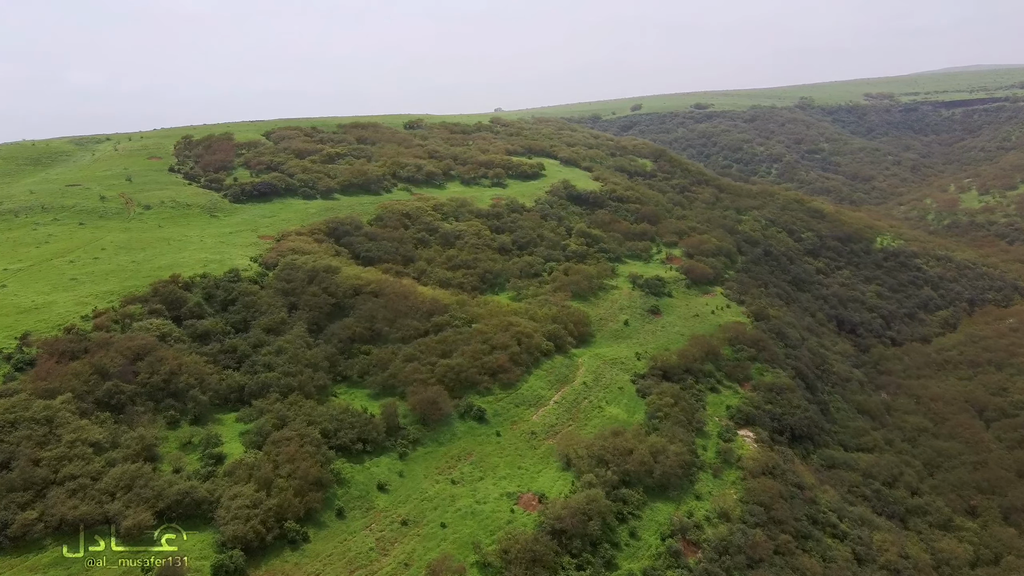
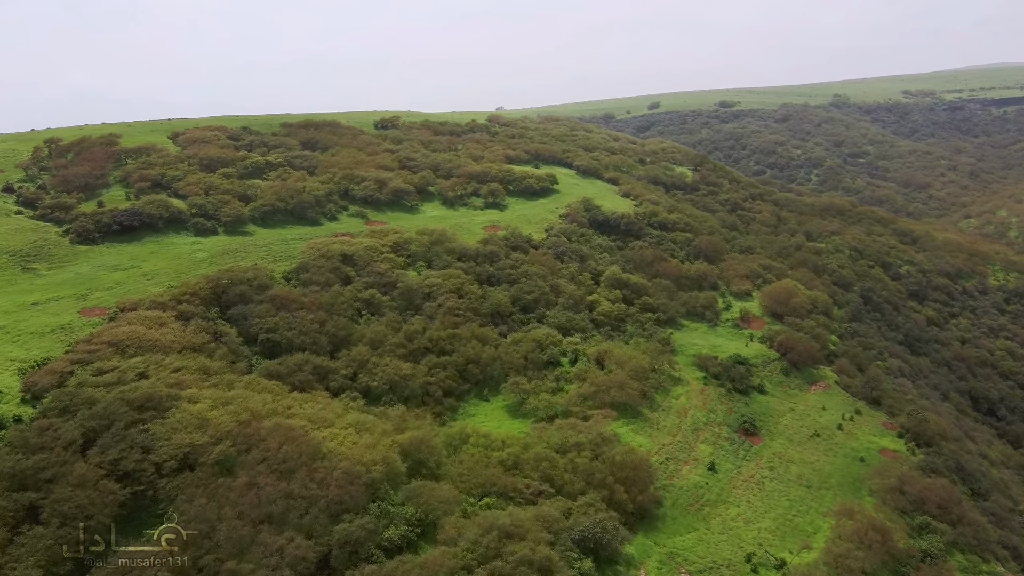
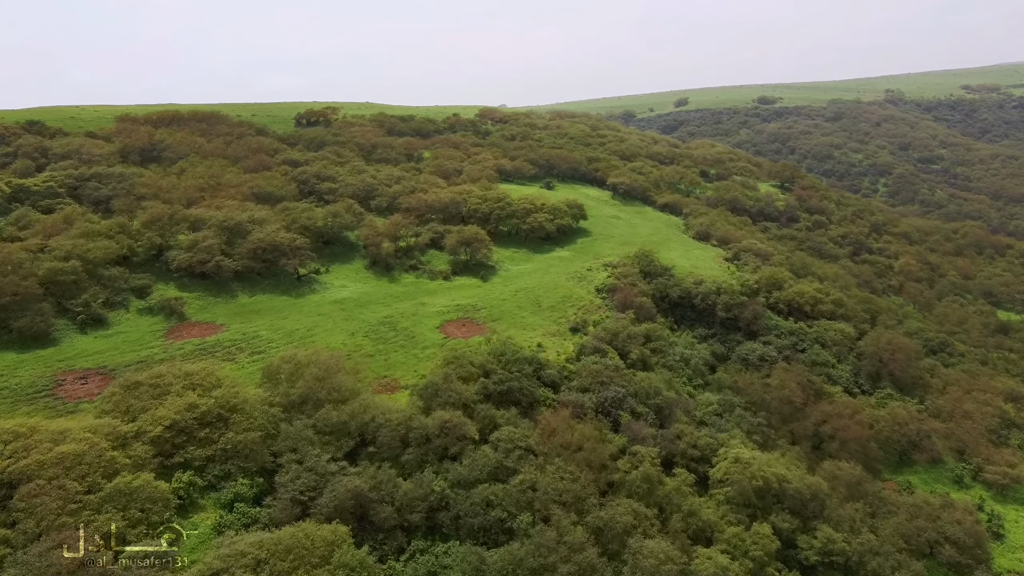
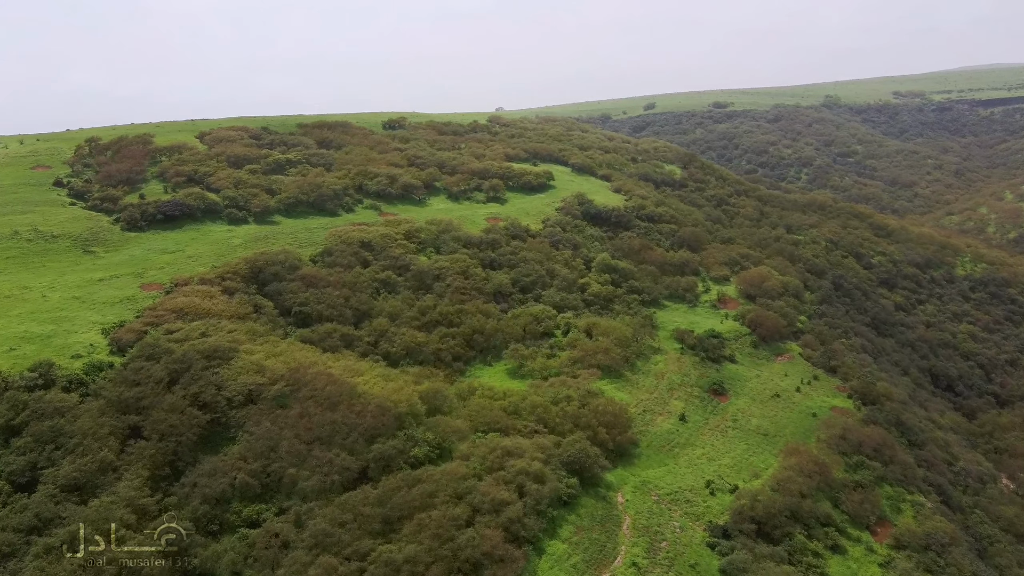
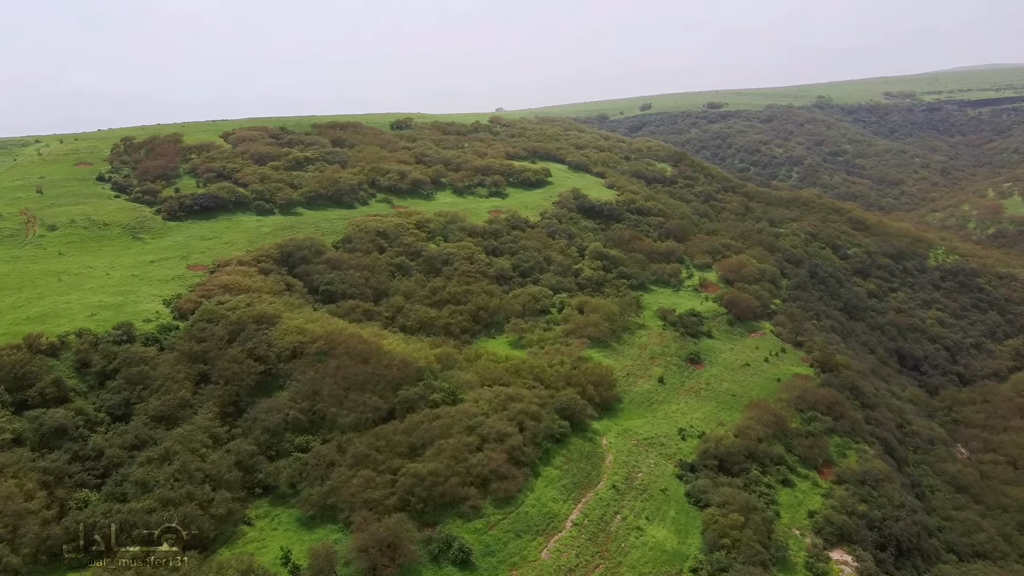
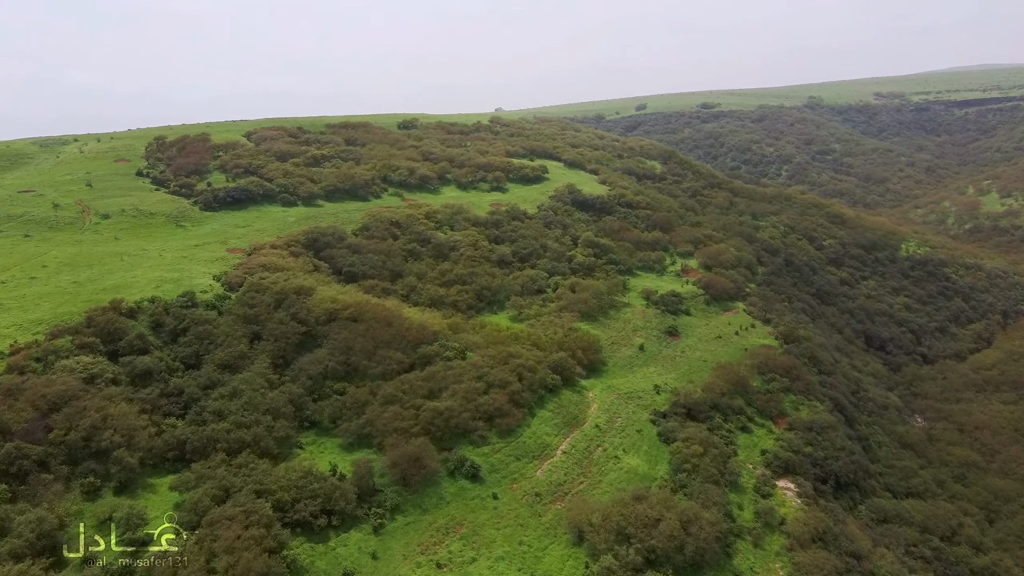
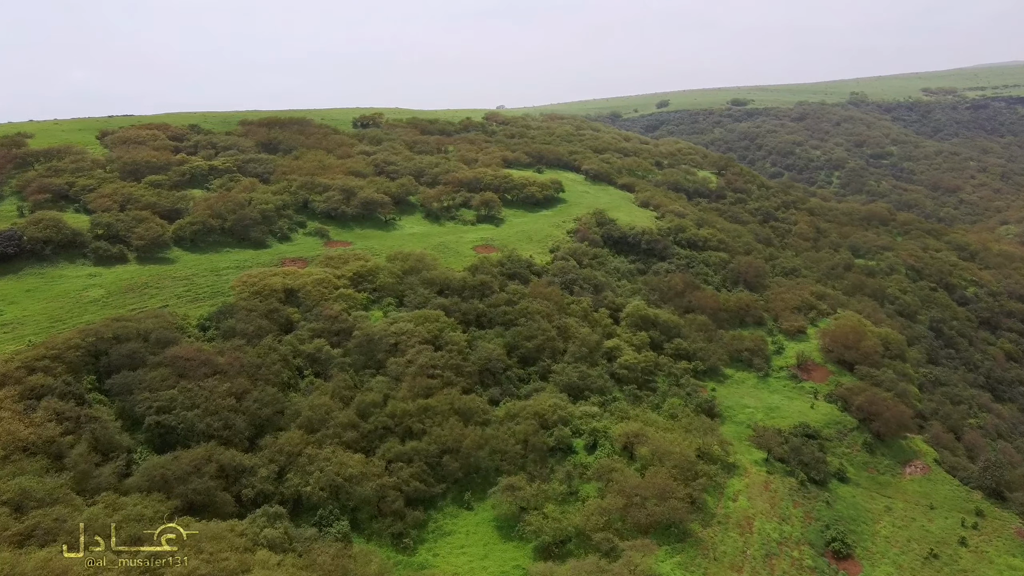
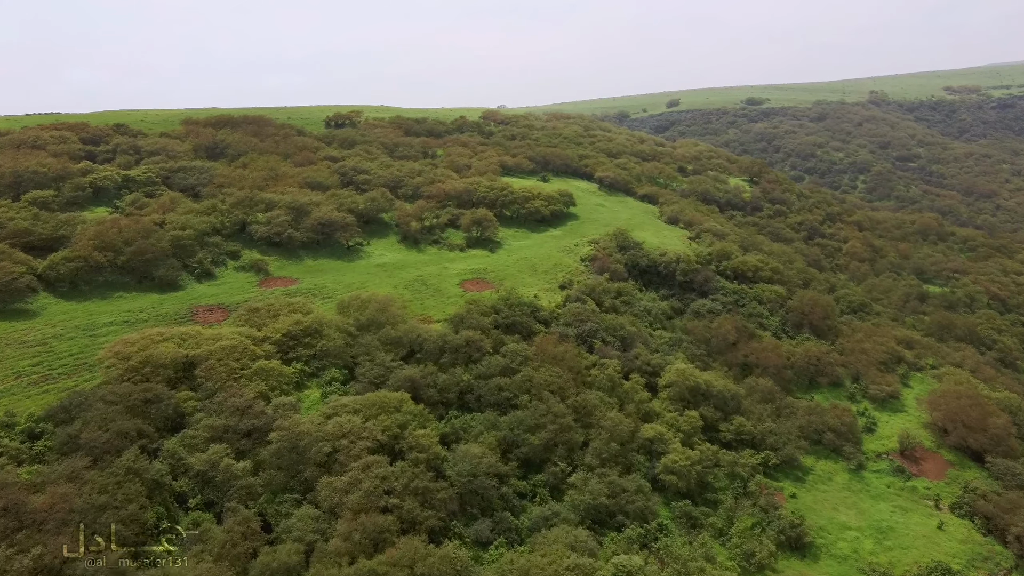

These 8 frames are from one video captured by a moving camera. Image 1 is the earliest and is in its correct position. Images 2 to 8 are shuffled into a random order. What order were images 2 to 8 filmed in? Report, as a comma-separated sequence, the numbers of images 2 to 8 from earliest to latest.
6, 5, 4, 2, 7, 8, 3
